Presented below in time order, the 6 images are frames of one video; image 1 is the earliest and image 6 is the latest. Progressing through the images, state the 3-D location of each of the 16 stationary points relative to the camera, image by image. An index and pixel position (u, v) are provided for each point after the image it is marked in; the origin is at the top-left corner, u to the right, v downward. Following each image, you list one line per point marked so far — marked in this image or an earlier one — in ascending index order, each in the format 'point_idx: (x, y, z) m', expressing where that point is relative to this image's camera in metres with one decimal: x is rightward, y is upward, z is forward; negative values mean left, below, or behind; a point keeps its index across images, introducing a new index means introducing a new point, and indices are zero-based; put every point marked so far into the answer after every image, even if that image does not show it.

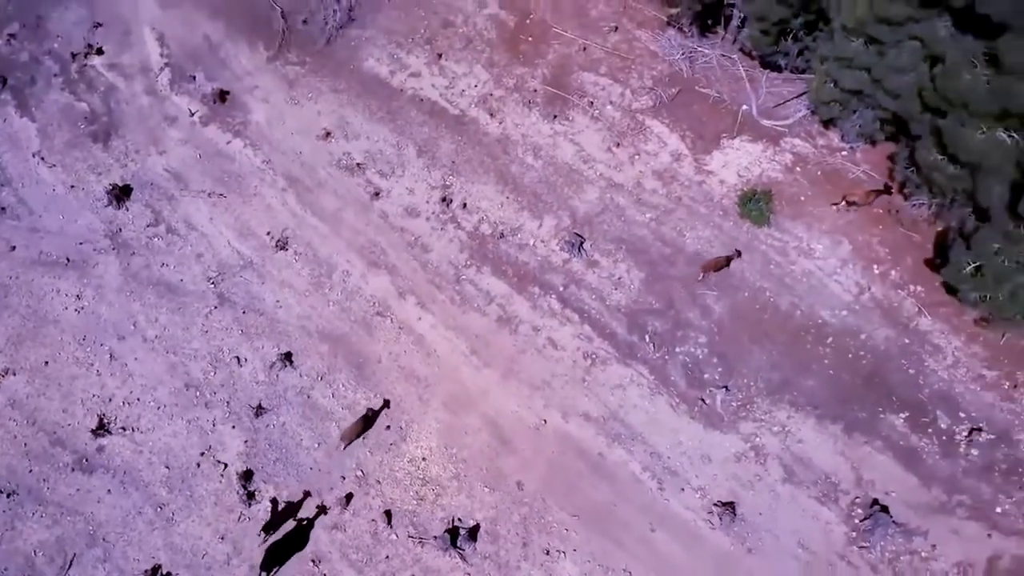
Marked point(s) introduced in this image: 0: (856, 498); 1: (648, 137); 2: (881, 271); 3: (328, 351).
0: (+3.5, -2.2, +7.7) m
1: (+1.5, +1.8, +8.2) m
2: (+3.8, +0.2, +7.6) m
3: (-2.1, -0.8, +8.6) m
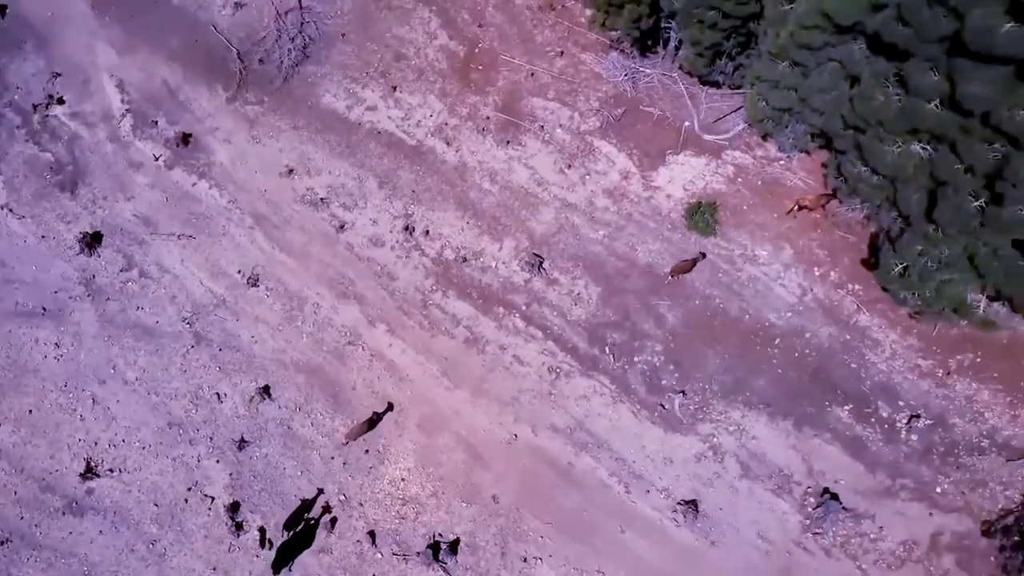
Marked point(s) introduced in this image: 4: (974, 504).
0: (+3.3, -2.2, +8.3) m
1: (+1.0, +1.6, +8.6) m
2: (+3.4, +0.2, +8.2) m
3: (-2.4, -1.2, +8.9) m
4: (+5.0, -2.3, +8.0) m
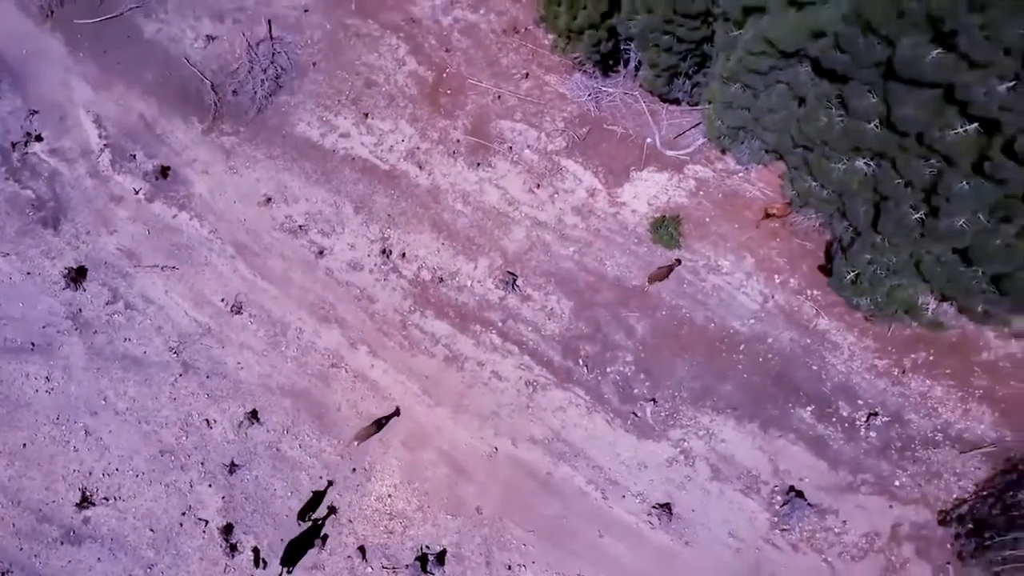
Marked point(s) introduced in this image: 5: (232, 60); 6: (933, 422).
0: (+3.0, -2.3, +8.7) m
1: (+0.6, +1.4, +9.0) m
2: (+3.1, +0.1, +8.6) m
3: (-2.7, -1.5, +9.2) m
4: (+4.8, -2.4, +8.5) m
5: (-3.7, +3.0, +9.6) m
6: (+4.8, -1.5, +8.4) m
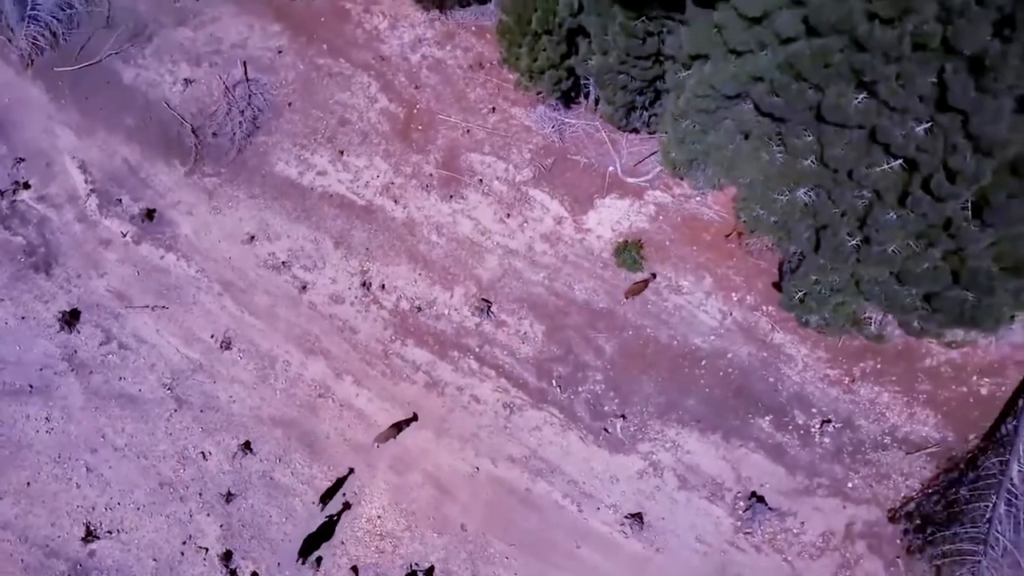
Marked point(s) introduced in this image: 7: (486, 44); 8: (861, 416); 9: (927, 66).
0: (+2.8, -2.6, +9.3) m
1: (+0.3, +1.1, +9.6) m
2: (+2.8, -0.1, +9.3) m
3: (-3.0, -1.9, +9.6) m
4: (+4.5, -2.5, +9.2) m
5: (-4.1, +2.6, +10.0) m
6: (+4.5, -1.7, +9.1) m
7: (-0.4, +3.4, +9.8) m
8: (+4.3, -1.6, +9.2) m
9: (+3.2, +1.7, +5.7) m
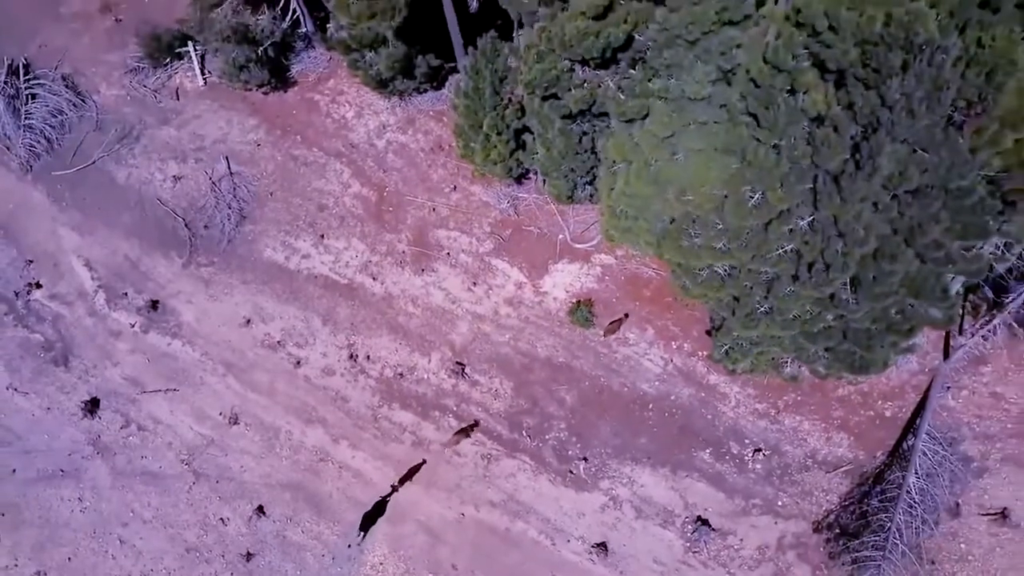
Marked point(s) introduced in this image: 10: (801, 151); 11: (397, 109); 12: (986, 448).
0: (+2.5, -3.3, +10.8) m
1: (-0.2, +0.2, +11.1) m
2: (+2.4, -0.9, +10.8) m
3: (-3.3, -3.0, +10.8) m
4: (+4.2, -3.2, +10.7) m
5: (-4.7, +1.4, +11.3) m
6: (+4.2, -2.3, +10.7) m
7: (-1.0, +2.4, +11.3) m
8: (+4.0, -2.2, +10.8) m
9: (+2.9, +1.1, +7.4) m
10: (+2.7, +1.3, +7.1) m
11: (-1.8, +2.8, +11.5) m
12: (+6.7, -2.3, +10.6) m
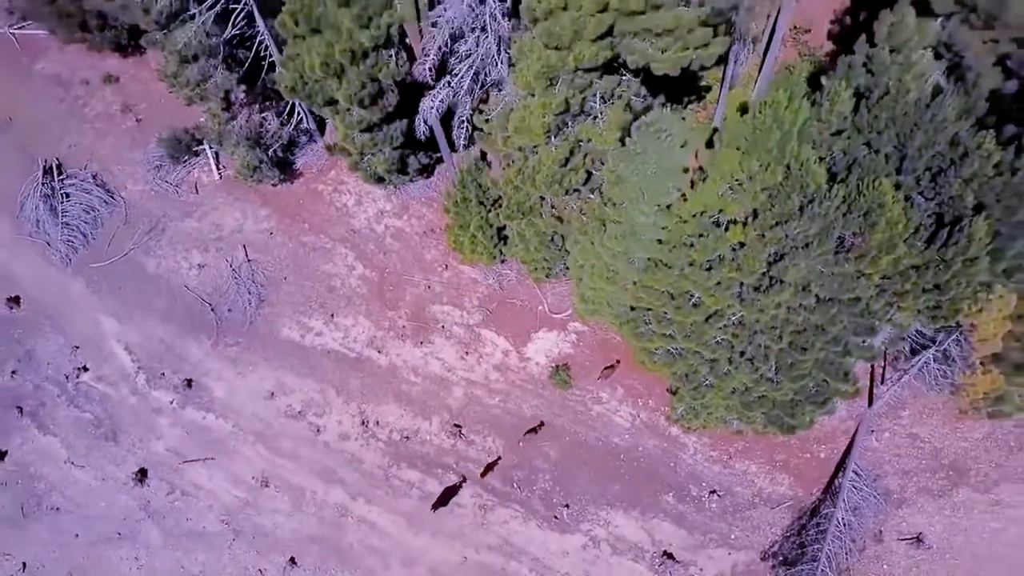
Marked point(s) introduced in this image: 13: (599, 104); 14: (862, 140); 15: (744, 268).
0: (+2.4, -4.5, +12.6) m
1: (-0.4, -1.1, +12.9) m
2: (+2.2, -2.0, +12.8) m
3: (-3.4, -4.3, +12.3) m
4: (+4.1, -4.3, +12.6) m
5: (-4.9, 0.0, +13.0) m
6: (+4.1, -3.4, +12.7) m
7: (-1.3, +1.1, +13.2) m
8: (+3.8, -3.4, +12.7) m
9: (+2.8, +0.1, +9.4) m
10: (+2.6, +0.3, +9.1) m
11: (-2.1, +1.5, +13.4) m
12: (+6.6, -3.3, +12.6) m
13: (+1.1, +2.2, +8.8) m
14: (+4.3, +1.8, +9.1) m
15: (+2.8, +0.3, +9.1) m
